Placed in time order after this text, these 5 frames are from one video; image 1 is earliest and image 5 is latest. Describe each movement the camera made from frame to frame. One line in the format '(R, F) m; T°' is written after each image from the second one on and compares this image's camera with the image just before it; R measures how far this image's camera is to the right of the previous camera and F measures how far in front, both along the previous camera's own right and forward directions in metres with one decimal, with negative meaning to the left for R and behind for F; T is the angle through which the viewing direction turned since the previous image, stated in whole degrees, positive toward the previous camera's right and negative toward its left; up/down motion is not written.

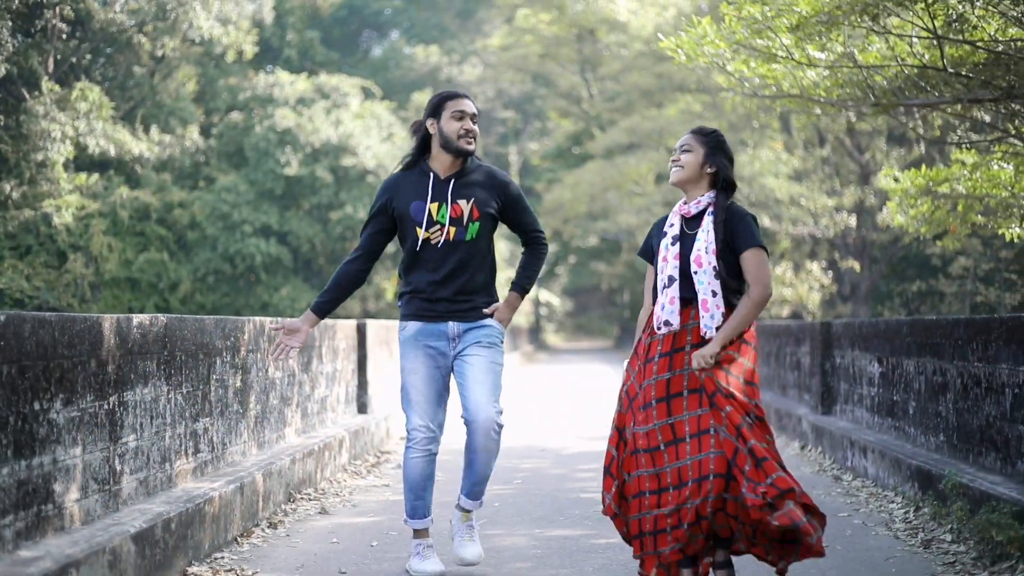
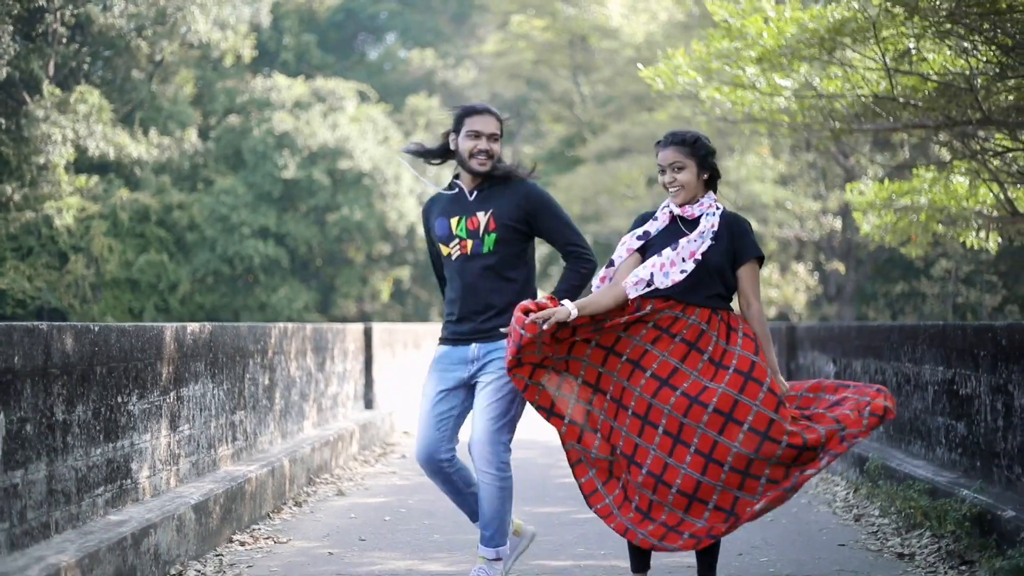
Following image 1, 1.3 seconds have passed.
(0.0, -1.0) m; 0°
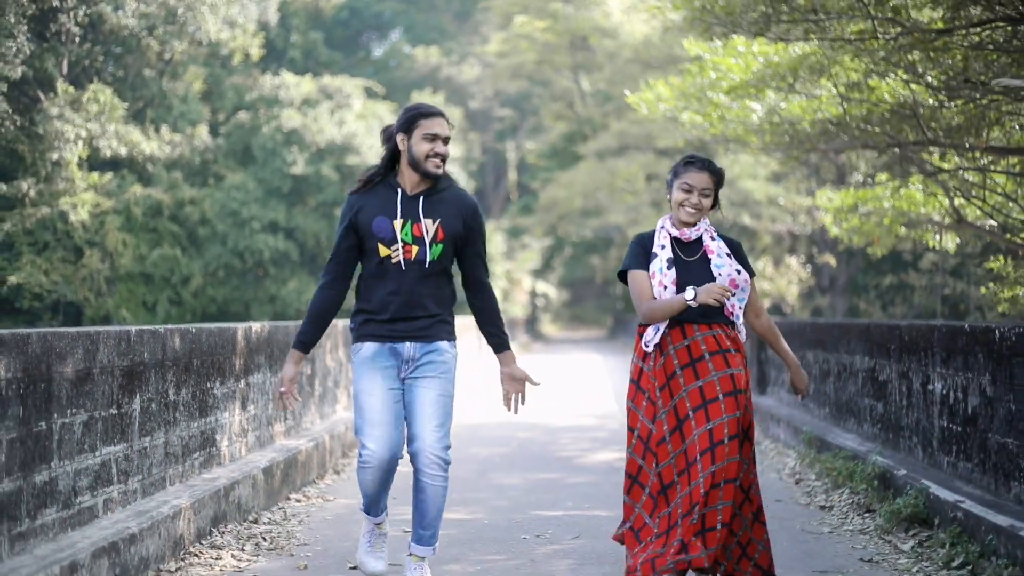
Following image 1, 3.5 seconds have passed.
(0.0, -1.5) m; 0°
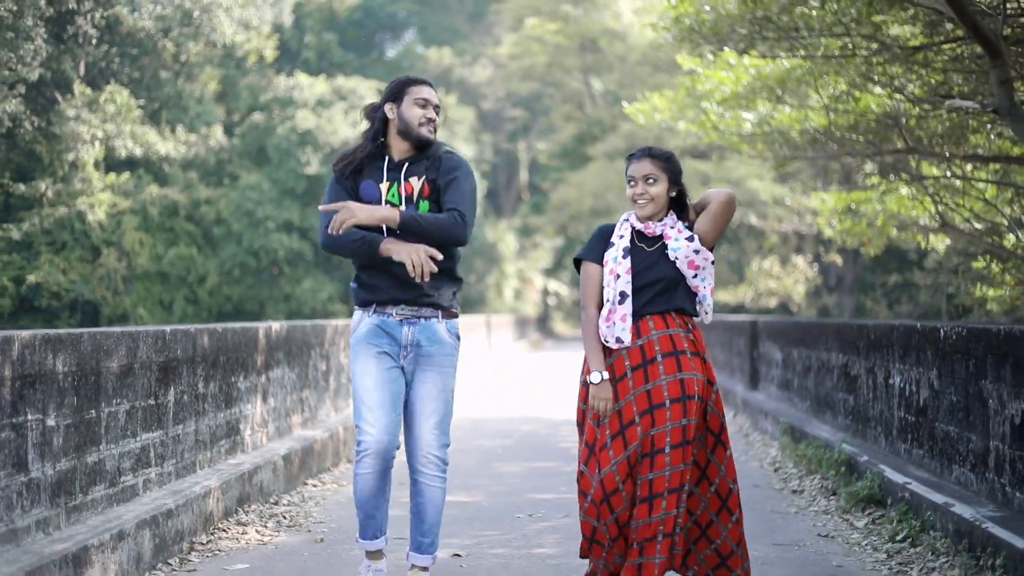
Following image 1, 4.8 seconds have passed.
(+0.1, -0.7) m; -1°
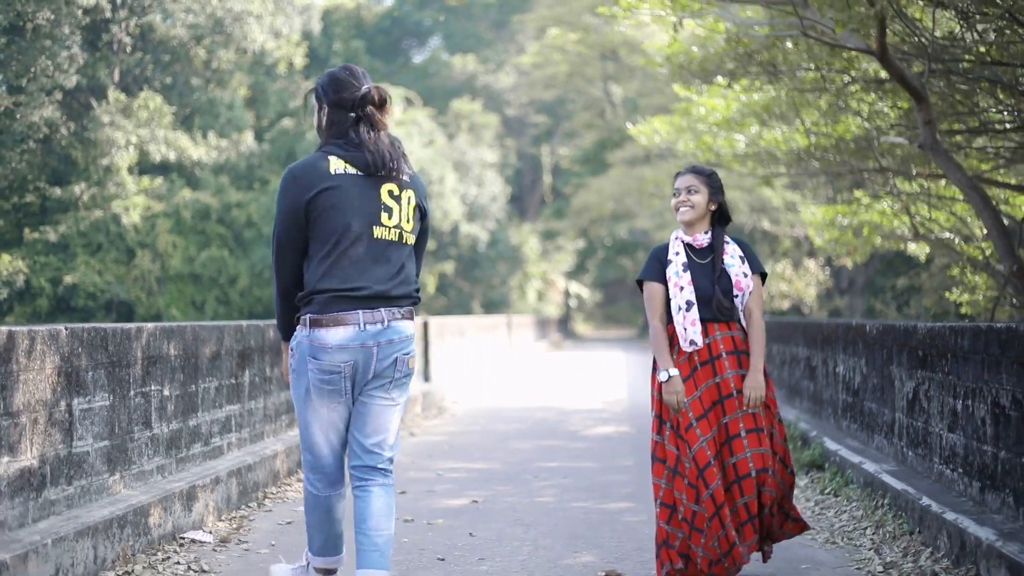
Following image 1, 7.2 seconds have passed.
(+0.1, -1.5) m; -1°
